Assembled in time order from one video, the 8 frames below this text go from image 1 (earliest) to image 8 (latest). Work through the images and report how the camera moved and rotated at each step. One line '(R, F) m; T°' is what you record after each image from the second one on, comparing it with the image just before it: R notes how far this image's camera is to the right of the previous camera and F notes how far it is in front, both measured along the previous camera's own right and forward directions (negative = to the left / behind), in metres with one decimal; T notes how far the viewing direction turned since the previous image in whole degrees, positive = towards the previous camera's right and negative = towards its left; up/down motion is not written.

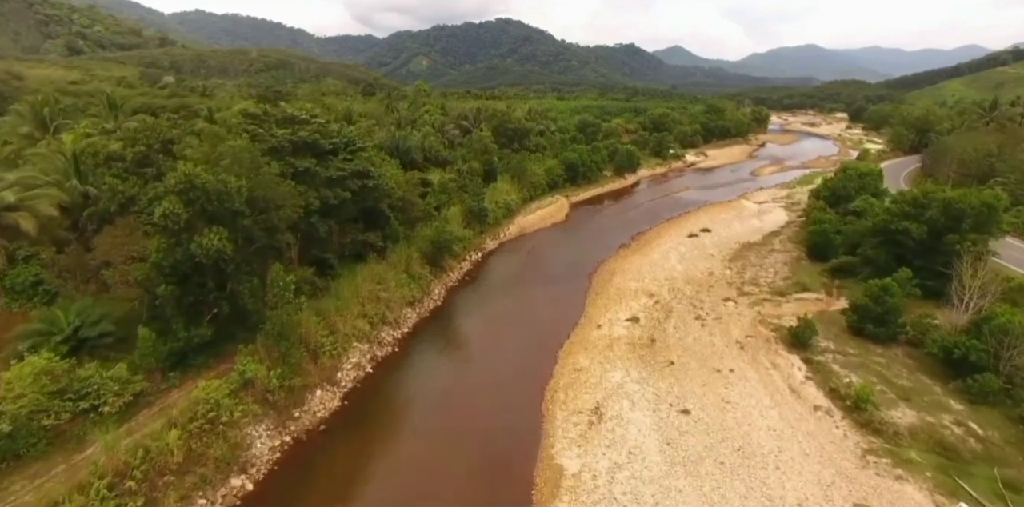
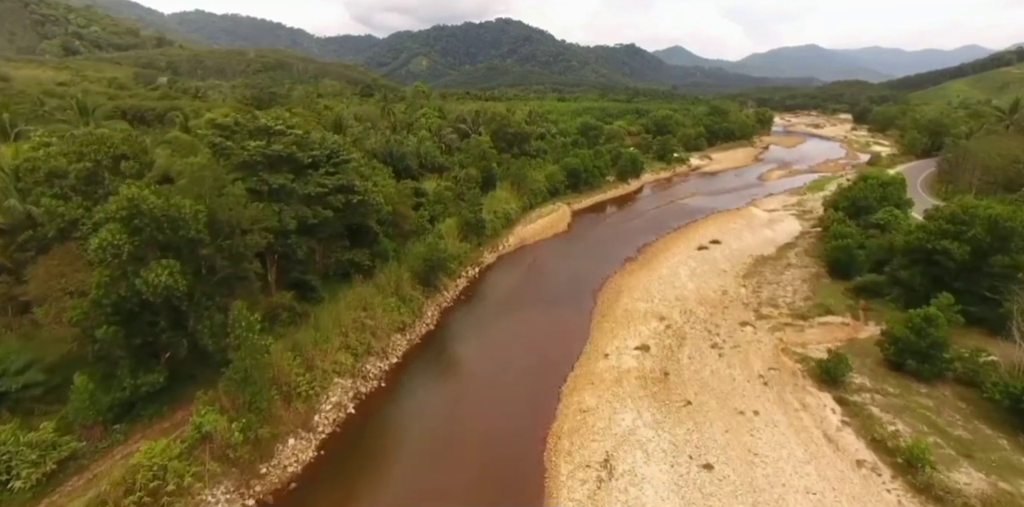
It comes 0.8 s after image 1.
(+0.1, +2.3) m; 0°
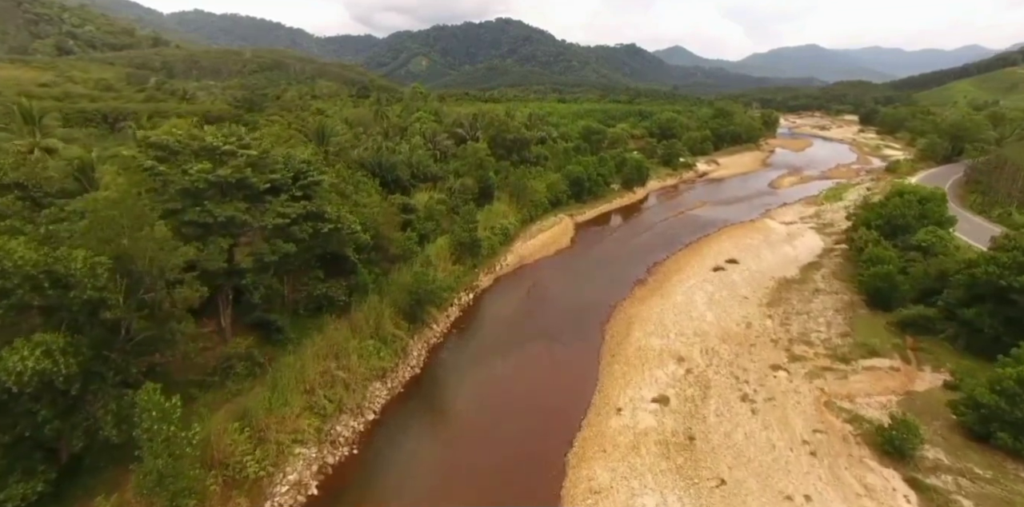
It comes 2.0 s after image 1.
(+0.1, +3.5) m; 0°
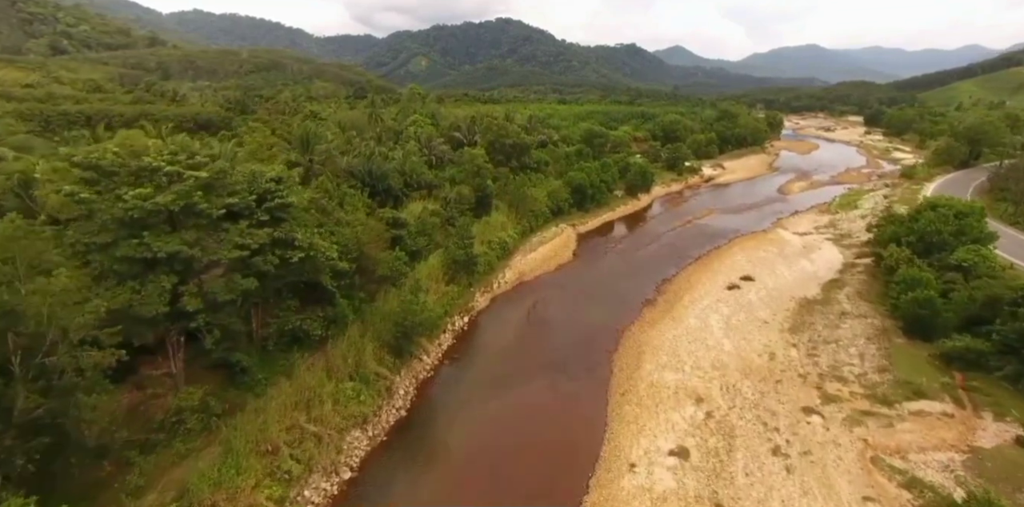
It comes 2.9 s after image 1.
(+0.1, +2.7) m; 0°
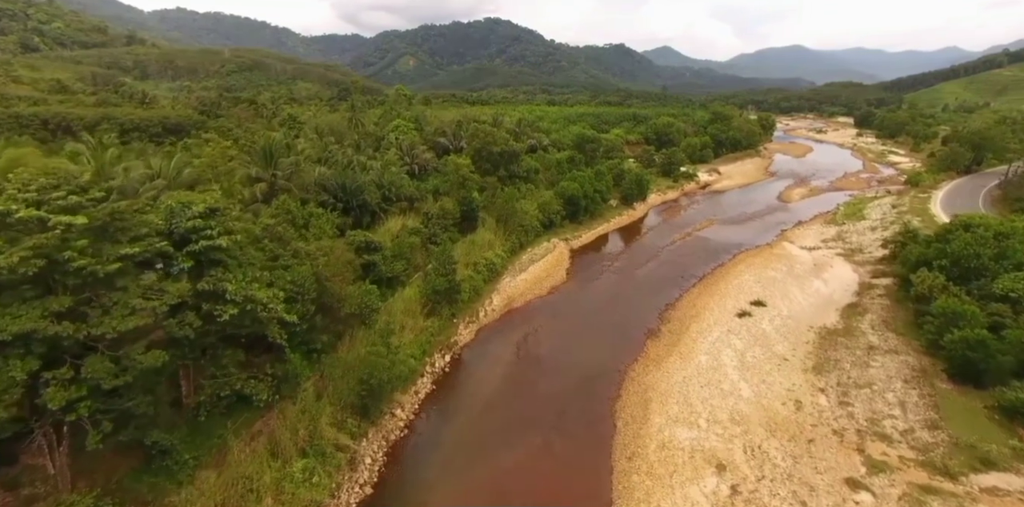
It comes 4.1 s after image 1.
(+0.2, +3.5) m; +1°
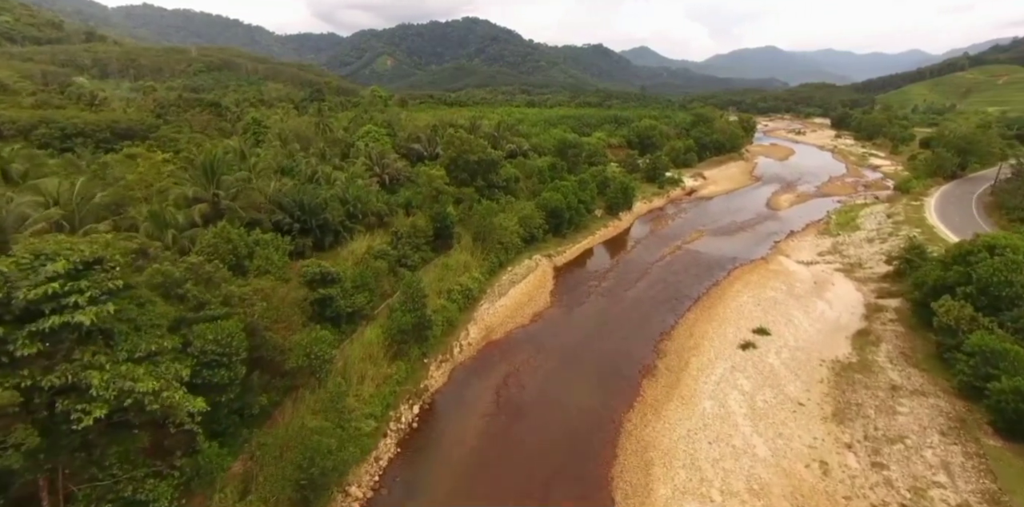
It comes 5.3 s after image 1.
(+0.2, +3.6) m; +2°
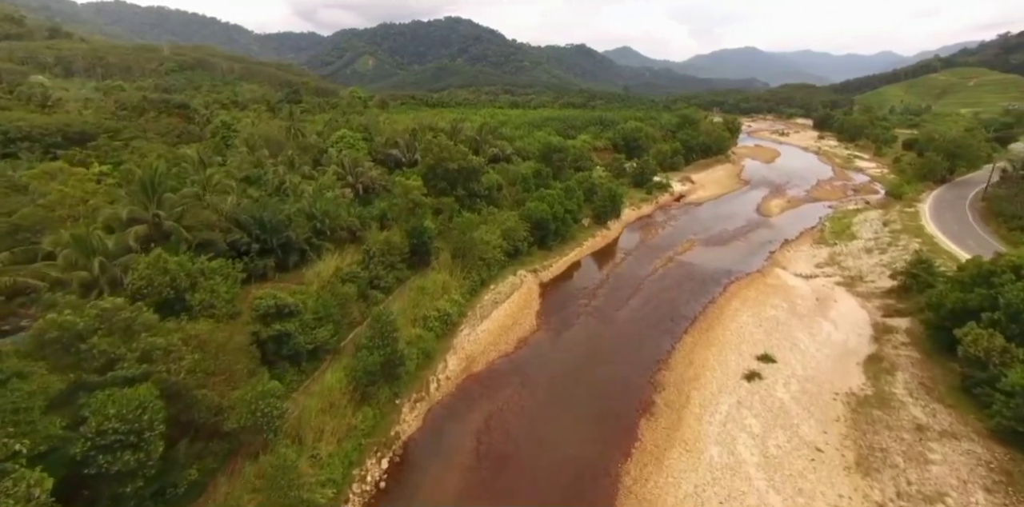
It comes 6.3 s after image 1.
(+0.2, +2.9) m; +2°
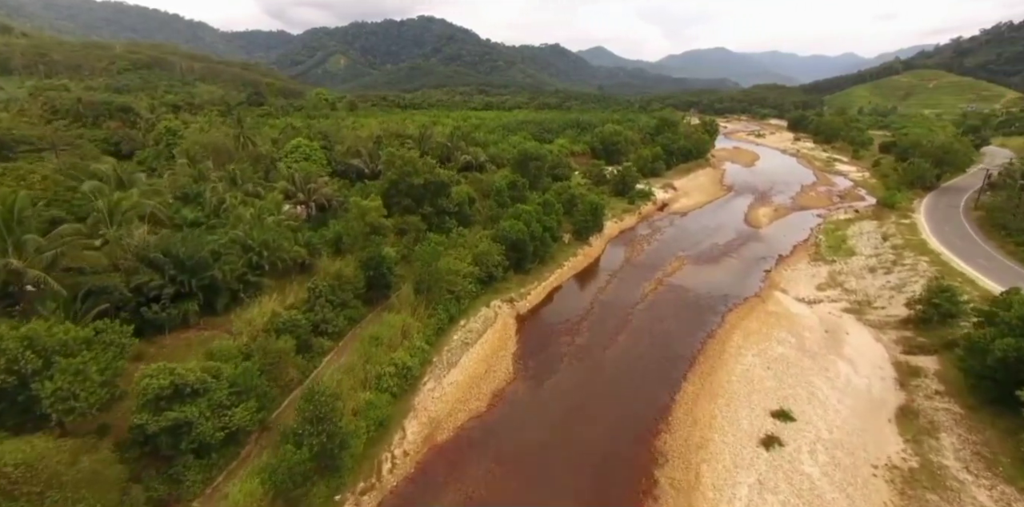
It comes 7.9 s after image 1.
(+0.4, +4.8) m; +3°
